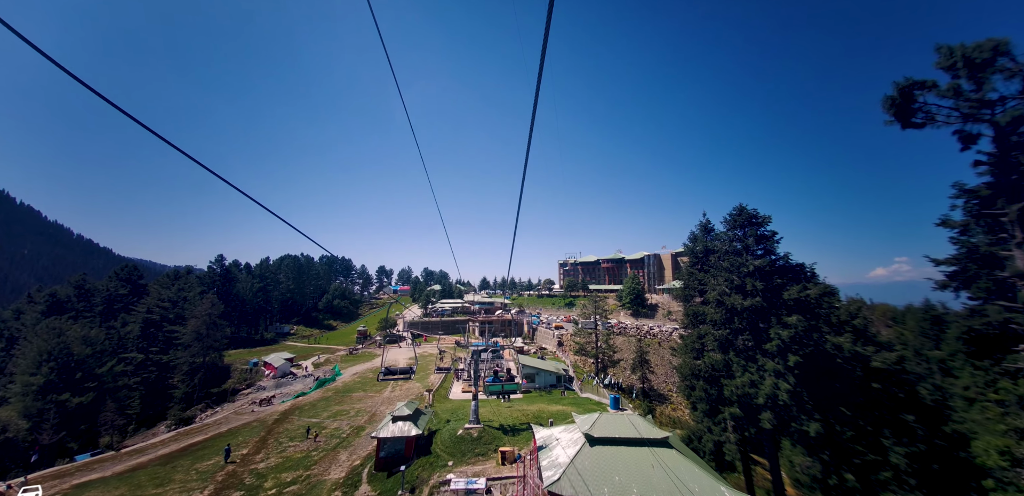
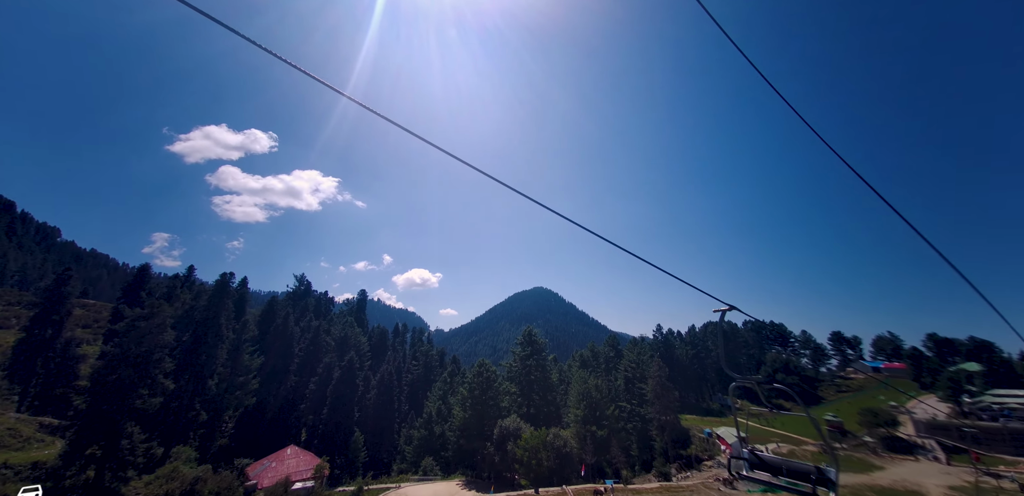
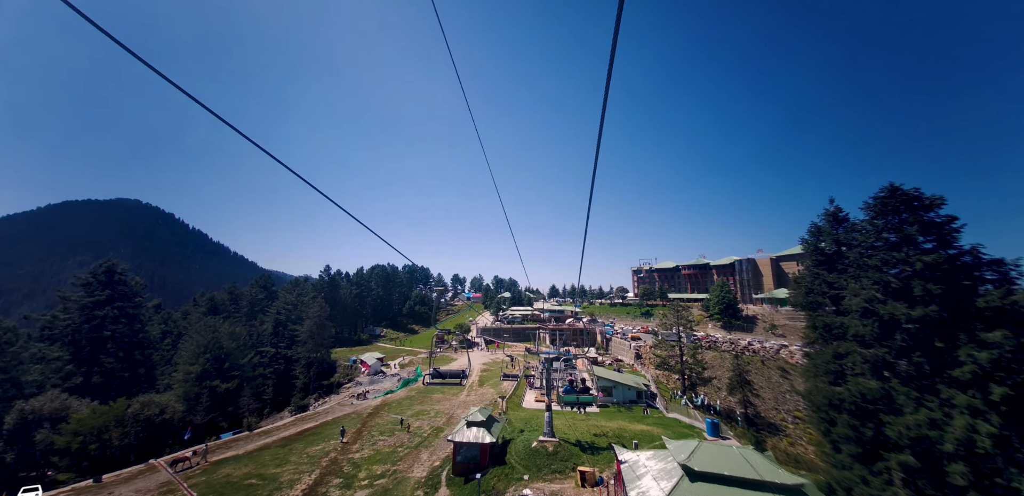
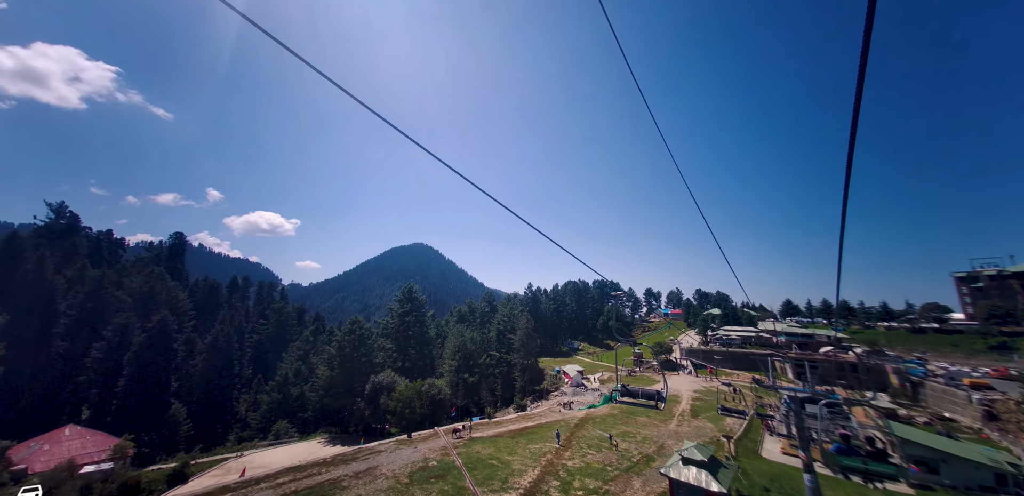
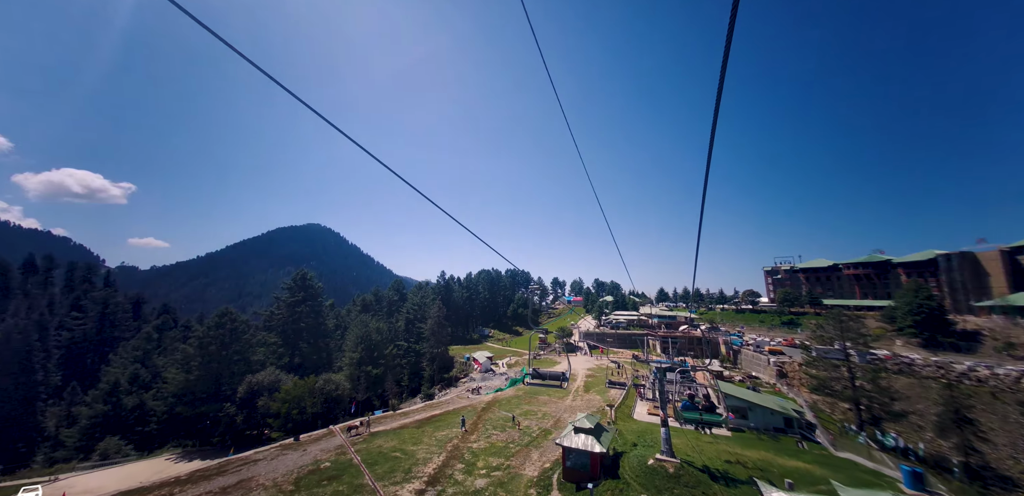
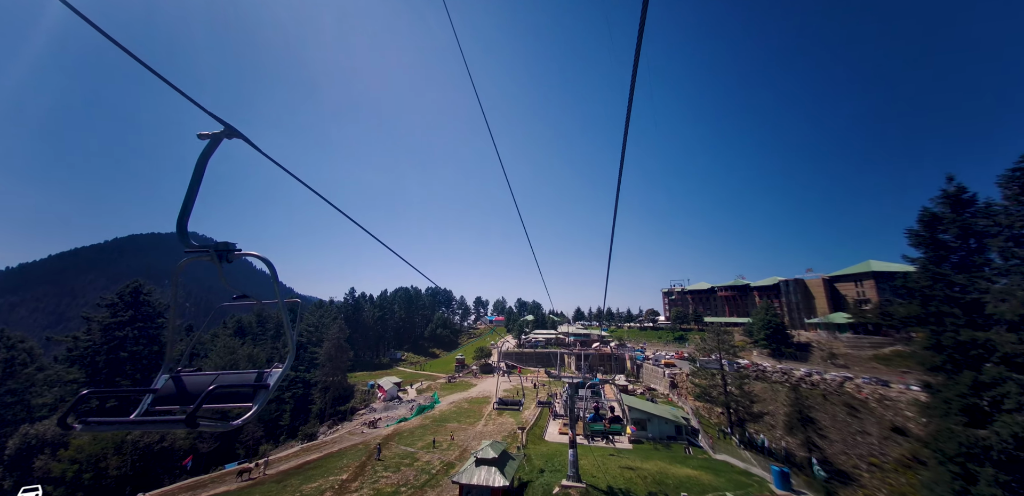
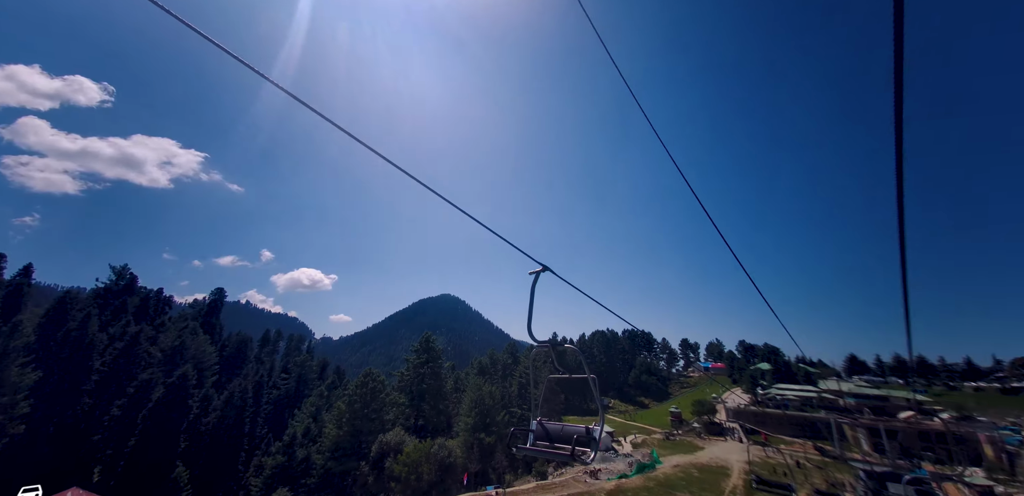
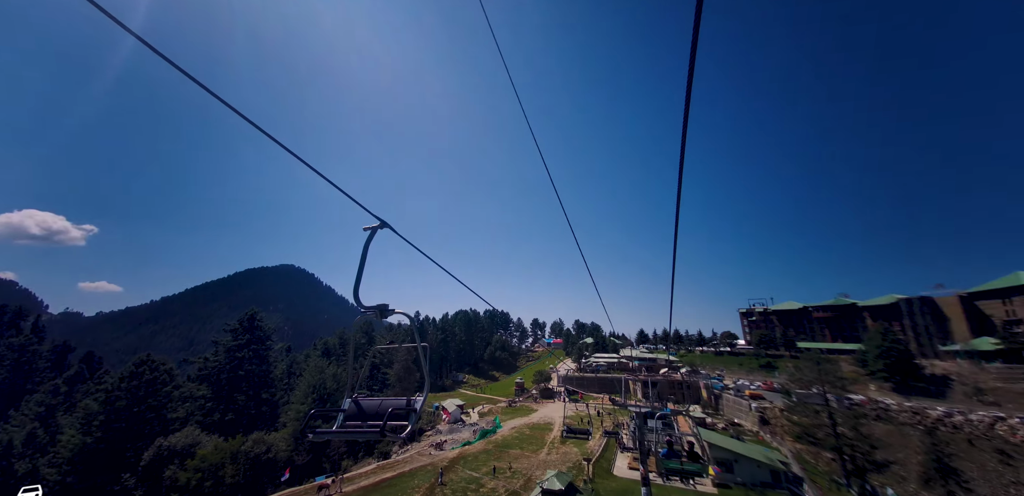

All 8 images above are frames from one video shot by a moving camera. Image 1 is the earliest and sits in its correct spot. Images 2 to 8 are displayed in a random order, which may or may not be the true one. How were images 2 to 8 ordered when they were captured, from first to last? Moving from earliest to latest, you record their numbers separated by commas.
3, 5, 4, 2, 7, 8, 6
